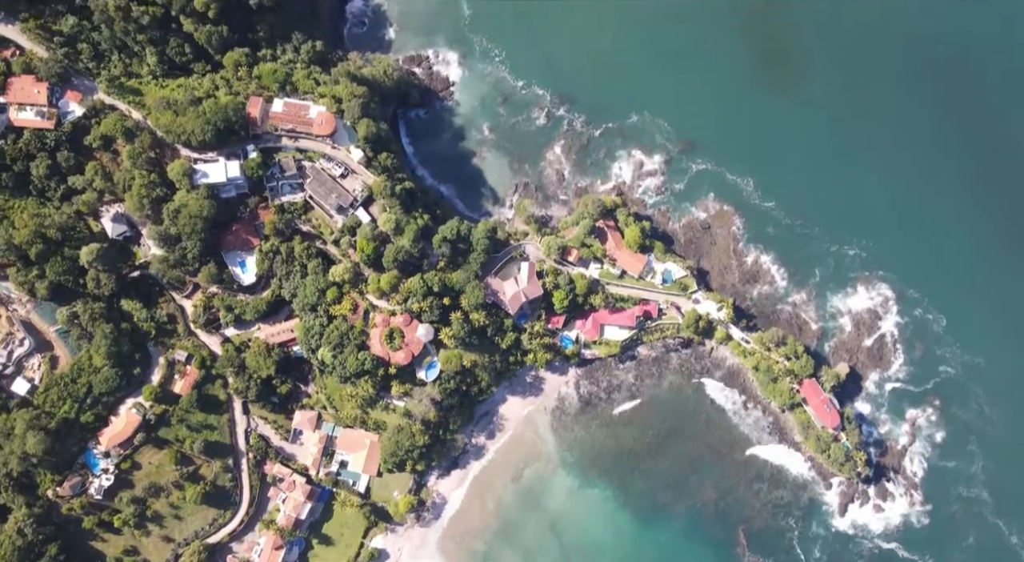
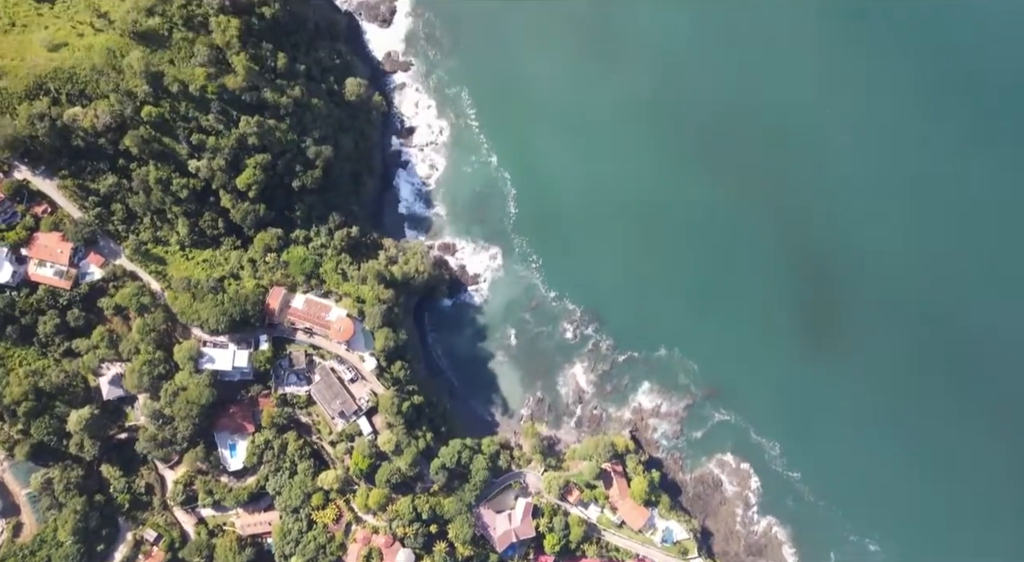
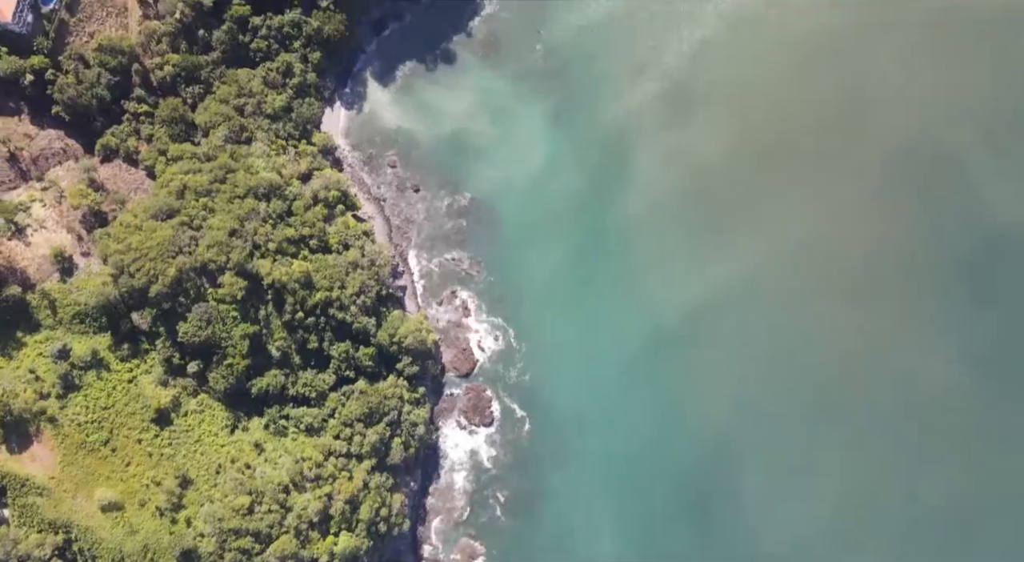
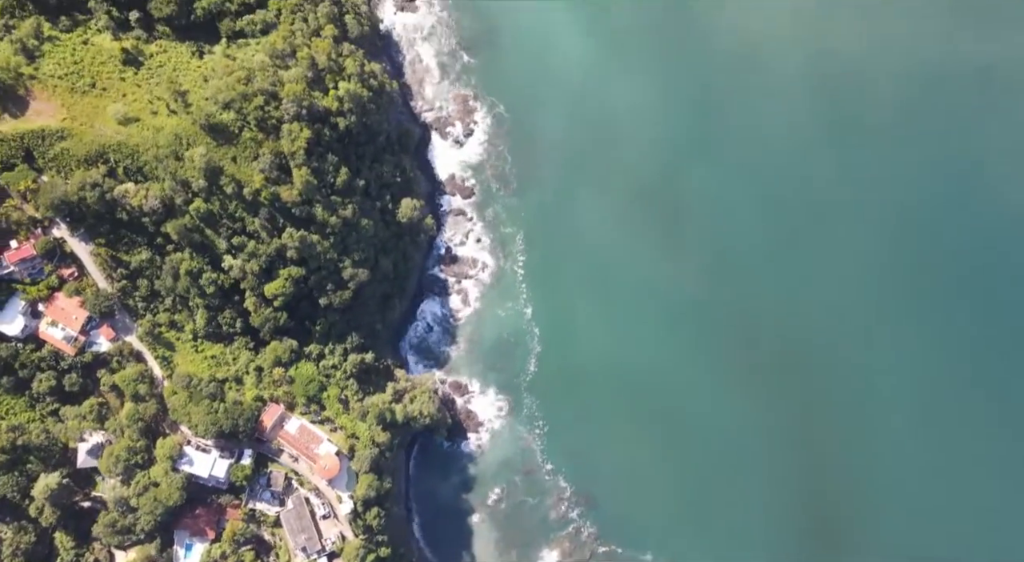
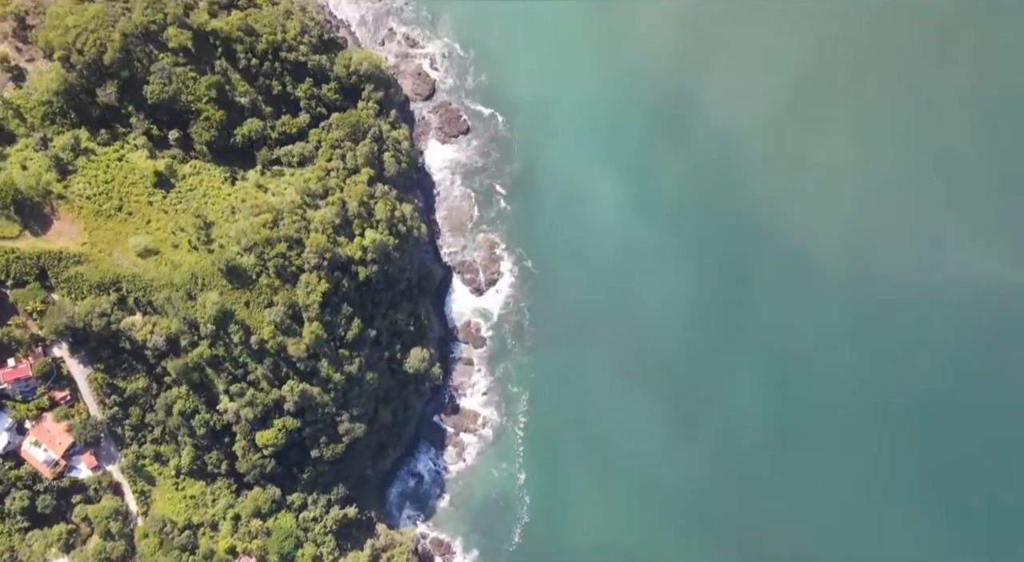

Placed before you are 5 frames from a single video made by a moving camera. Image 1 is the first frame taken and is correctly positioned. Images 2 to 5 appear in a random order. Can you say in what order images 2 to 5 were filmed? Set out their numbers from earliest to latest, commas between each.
2, 4, 5, 3
